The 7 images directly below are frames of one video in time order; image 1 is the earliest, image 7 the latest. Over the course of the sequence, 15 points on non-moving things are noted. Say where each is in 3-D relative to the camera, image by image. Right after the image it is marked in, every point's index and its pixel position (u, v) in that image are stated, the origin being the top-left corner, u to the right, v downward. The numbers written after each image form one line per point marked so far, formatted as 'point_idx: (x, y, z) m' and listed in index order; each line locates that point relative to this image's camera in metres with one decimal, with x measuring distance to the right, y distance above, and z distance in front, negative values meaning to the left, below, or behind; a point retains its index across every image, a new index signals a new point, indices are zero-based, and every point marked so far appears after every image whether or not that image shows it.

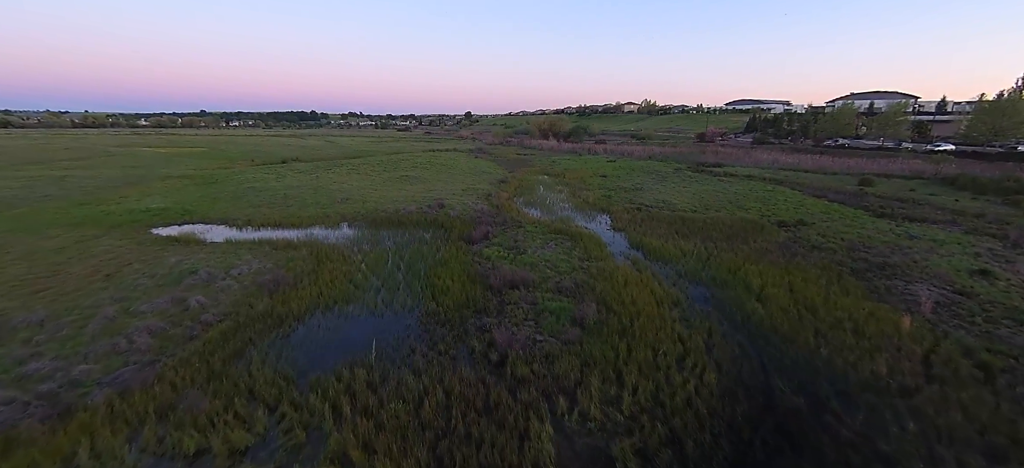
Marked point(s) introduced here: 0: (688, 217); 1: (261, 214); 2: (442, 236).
0: (+9.1, +0.9, +18.0) m
1: (-13.5, +1.0, +18.5) m
2: (-3.1, -0.1, +15.2) m
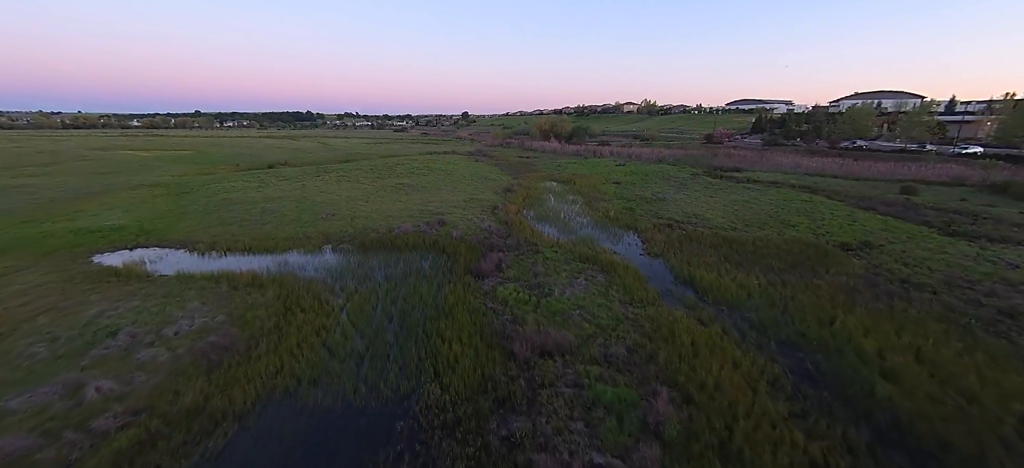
0: (+9.7, -0.2, +15.3) m
1: (-12.9, -0.1, +15.8) m
2: (-2.5, -1.1, +12.5) m
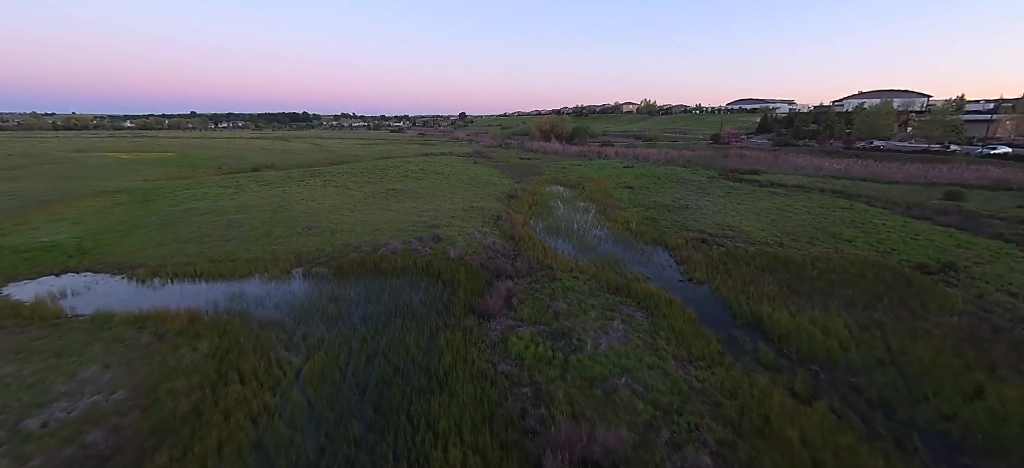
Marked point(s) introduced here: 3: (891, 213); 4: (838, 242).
0: (+10.1, -0.9, +12.8) m
1: (-12.5, -0.8, +13.1) m
2: (-2.1, -1.9, +9.9) m
3: (+21.0, +1.2, +19.2) m
4: (+13.7, -0.3, +14.6) m
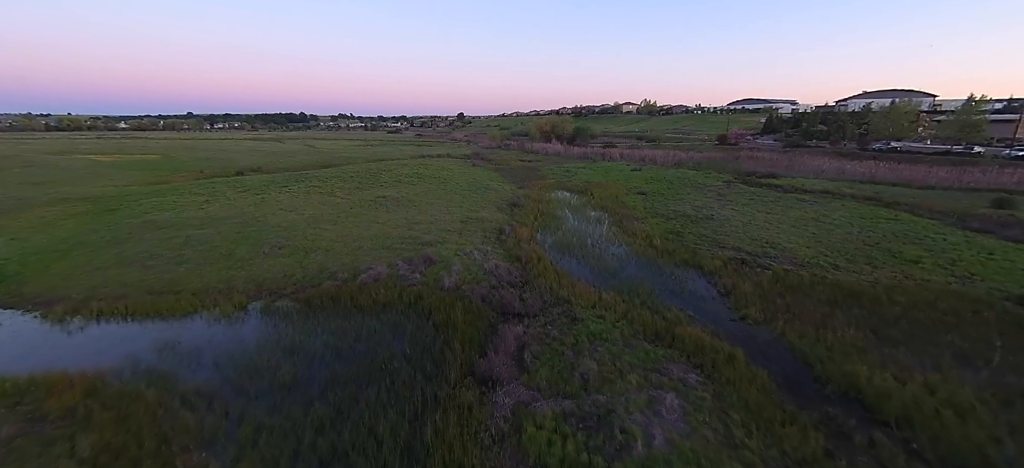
0: (+10.3, -1.6, +10.6) m
1: (-12.3, -1.6, +10.8) m
2: (-1.9, -2.6, +7.6) m
3: (+21.2, +0.5, +17.0) m
4: (+14.0, -1.1, +12.4) m
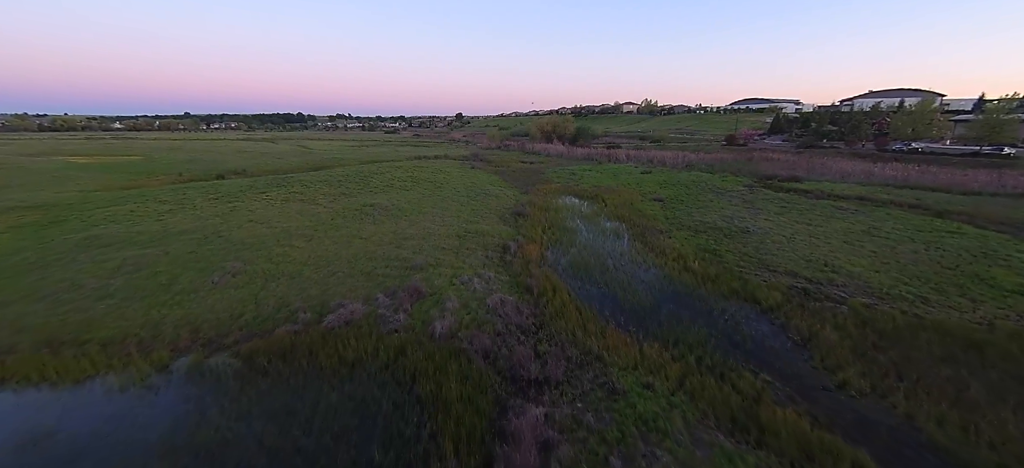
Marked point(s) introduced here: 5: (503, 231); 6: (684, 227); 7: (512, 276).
0: (+10.6, -2.3, +8.2) m
1: (-12.1, -2.3, +8.3) m
2: (-1.6, -3.3, +5.2) m
3: (+21.4, -0.2, +14.6) m
4: (+14.2, -1.8, +10.0) m
5: (-0.4, +0.1, +15.7) m
6: (+8.3, +0.3, +16.6) m
7: (0.0, -1.3, +11.1) m
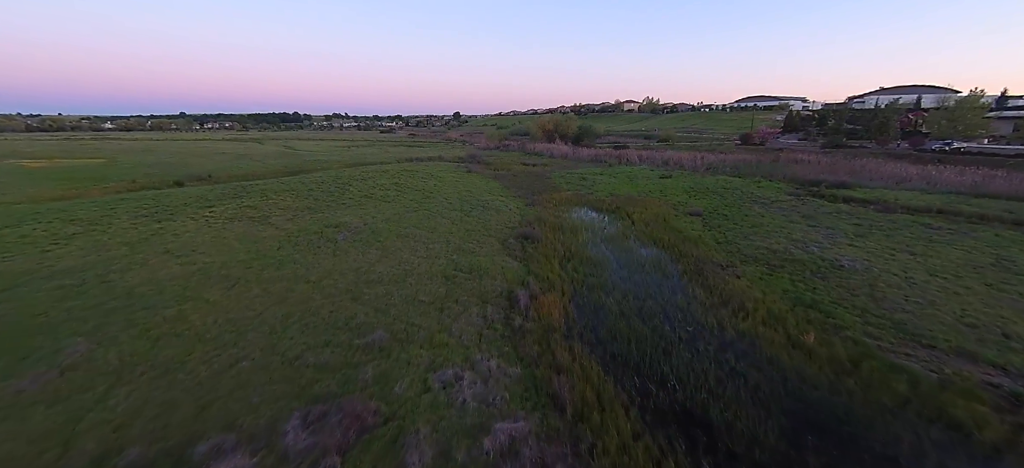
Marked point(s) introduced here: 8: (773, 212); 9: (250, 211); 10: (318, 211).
0: (+10.9, -3.5, +4.0) m
1: (-11.8, -3.6, +4.0) m
2: (-1.3, -4.6, +0.9) m
3: (+21.7, -1.4, +10.5) m
4: (+14.5, -3.0, +5.8) m
5: (-0.1, -1.1, +11.5) m
6: (+8.5, -0.9, +12.4) m
7: (+0.3, -2.6, +6.8) m
8: (+14.1, +1.2, +18.8) m
9: (-13.3, +1.2, +17.9) m
10: (-10.0, +1.2, +18.0) m
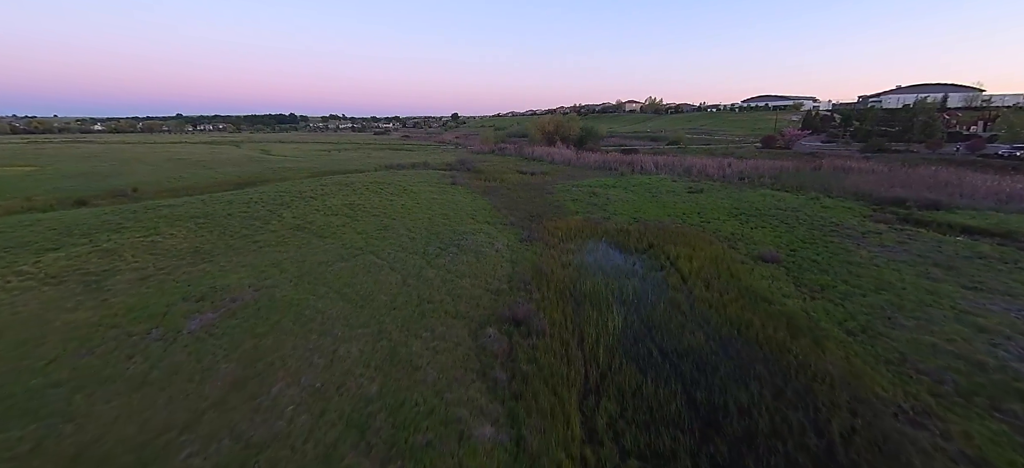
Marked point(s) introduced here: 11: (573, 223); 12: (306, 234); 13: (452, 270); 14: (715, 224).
0: (+10.4, -5.5, -2.1) m
1: (-12.2, -5.7, -2.1) m
2: (-1.7, -6.6, -5.2) m
3: (+21.2, -3.4, +4.4) m
4: (+14.0, -4.9, -0.3) m
5: (-0.6, -3.1, +5.4) m
6: (+8.0, -2.9, +6.3) m
7: (-0.2, -4.6, +0.8) m
8: (+13.6, -0.8, +12.8) m
9: (-13.8, -0.9, +11.8) m
10: (-10.5, -0.8, +11.9) m
11: (+3.2, +0.6, +17.6) m
12: (-8.8, +0.1, +15.0) m
13: (-2.0, -1.1, +11.6) m
14: (+10.1, +0.6, +17.2) m
